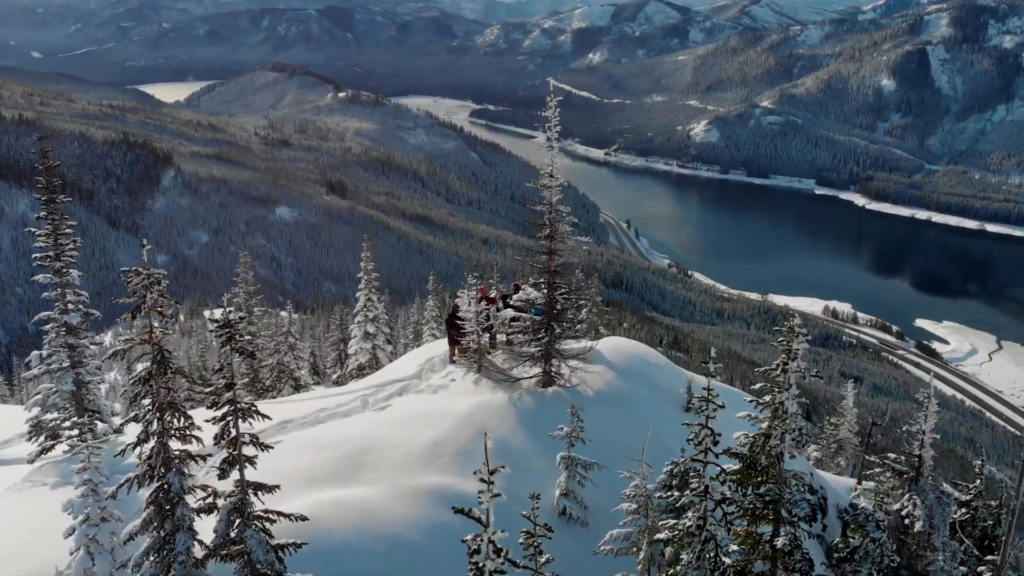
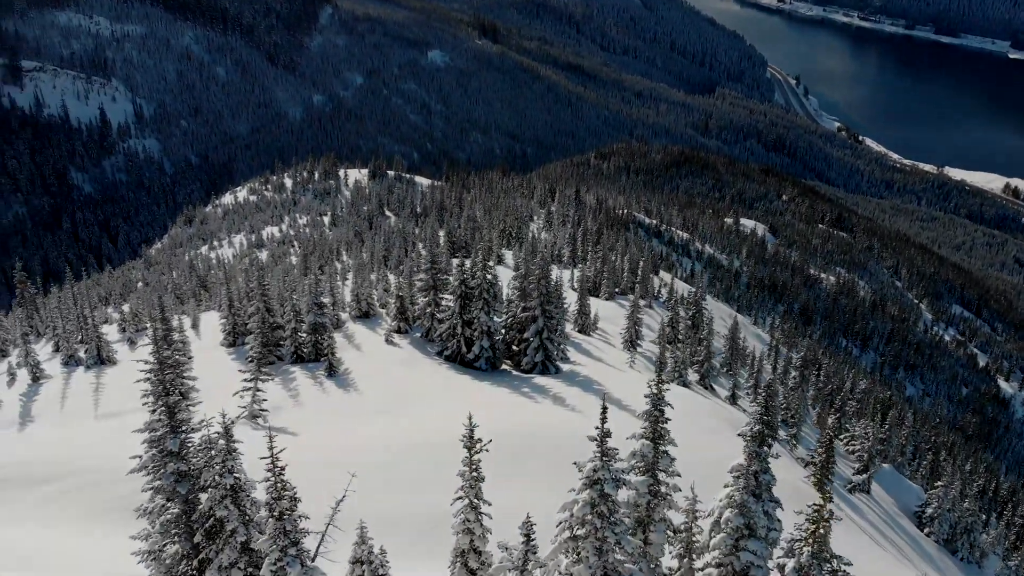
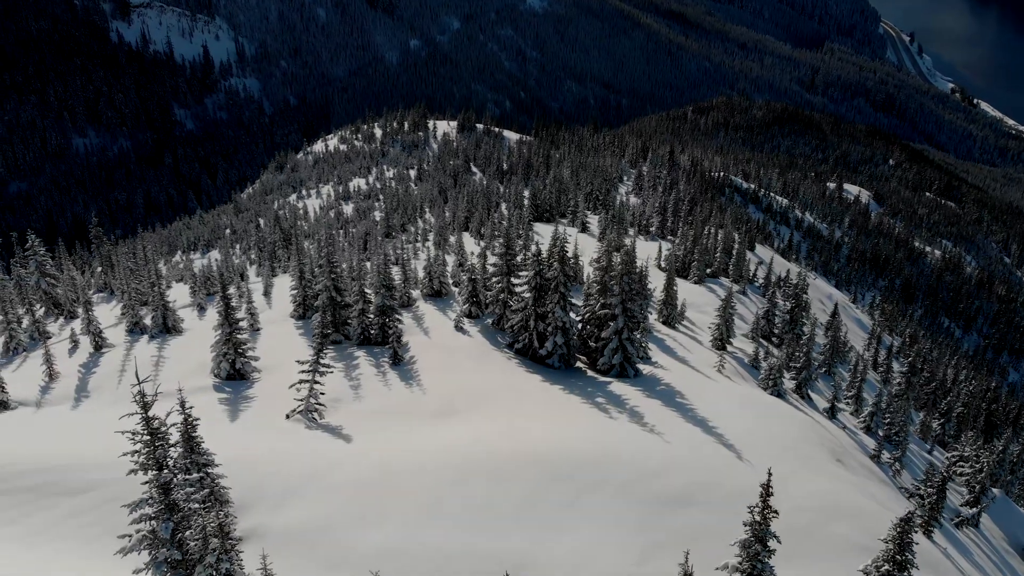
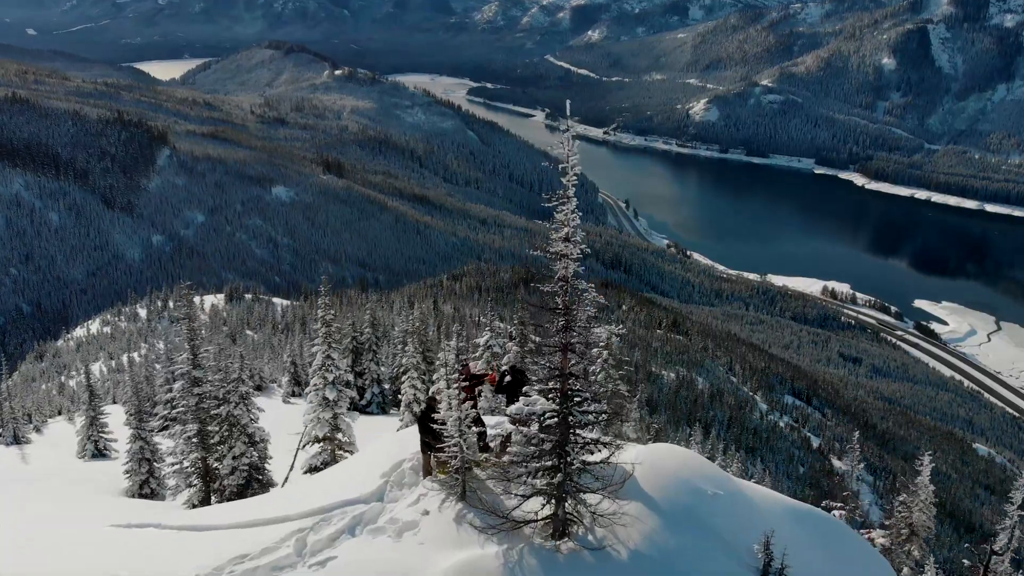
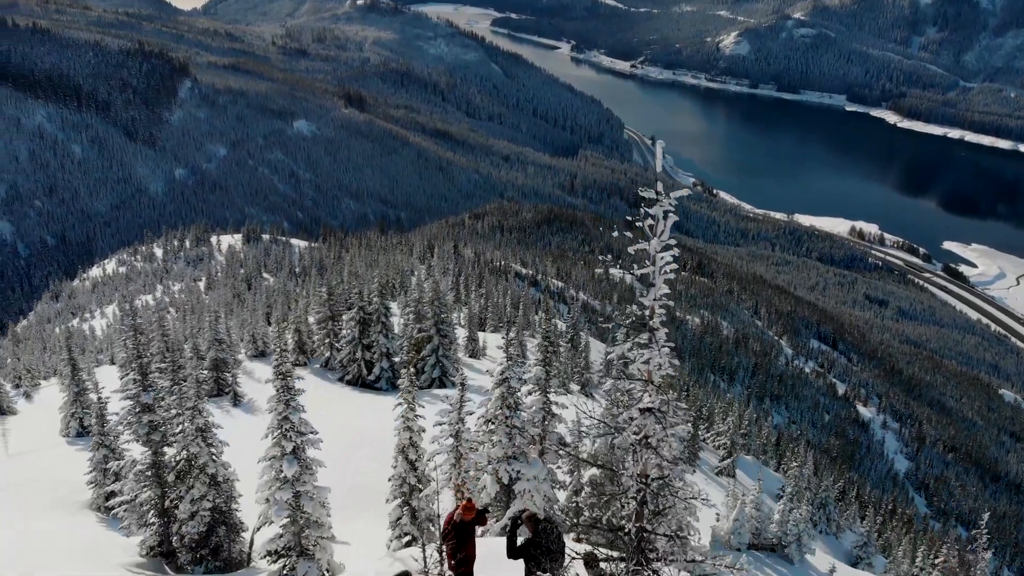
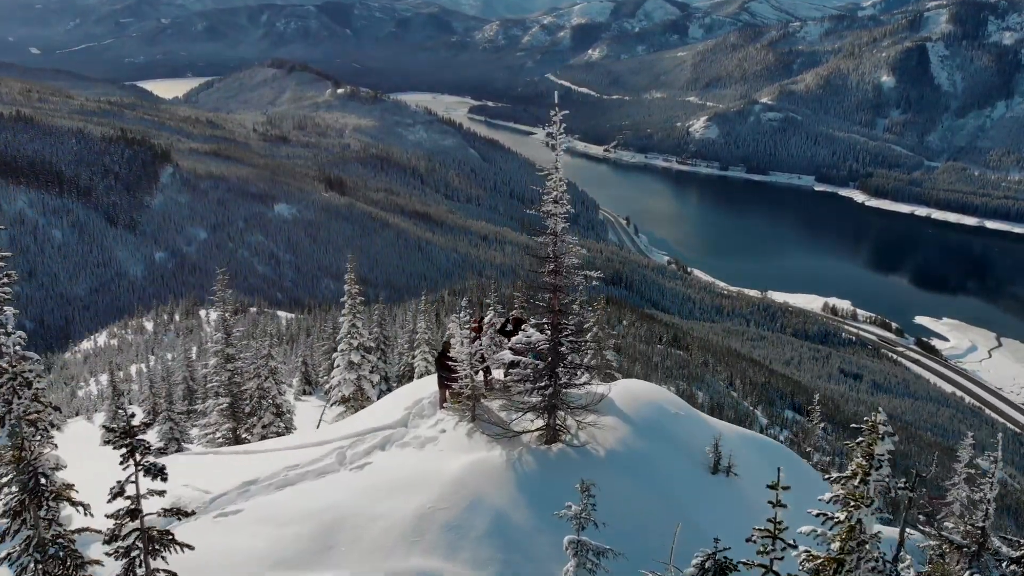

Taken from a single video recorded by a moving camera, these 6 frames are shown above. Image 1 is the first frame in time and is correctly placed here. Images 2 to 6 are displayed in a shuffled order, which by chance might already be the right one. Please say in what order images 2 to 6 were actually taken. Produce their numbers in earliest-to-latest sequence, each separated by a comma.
6, 4, 5, 2, 3
